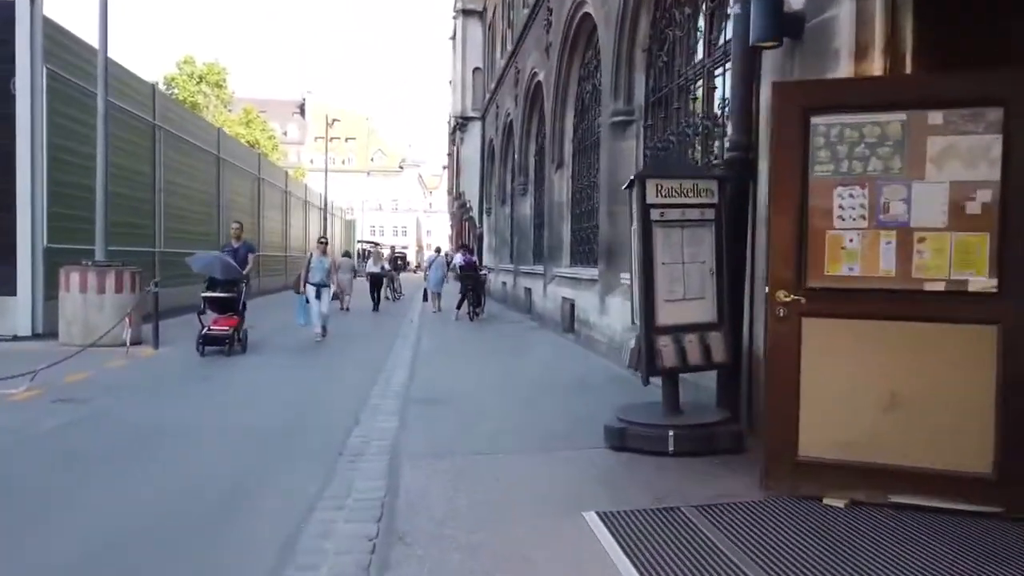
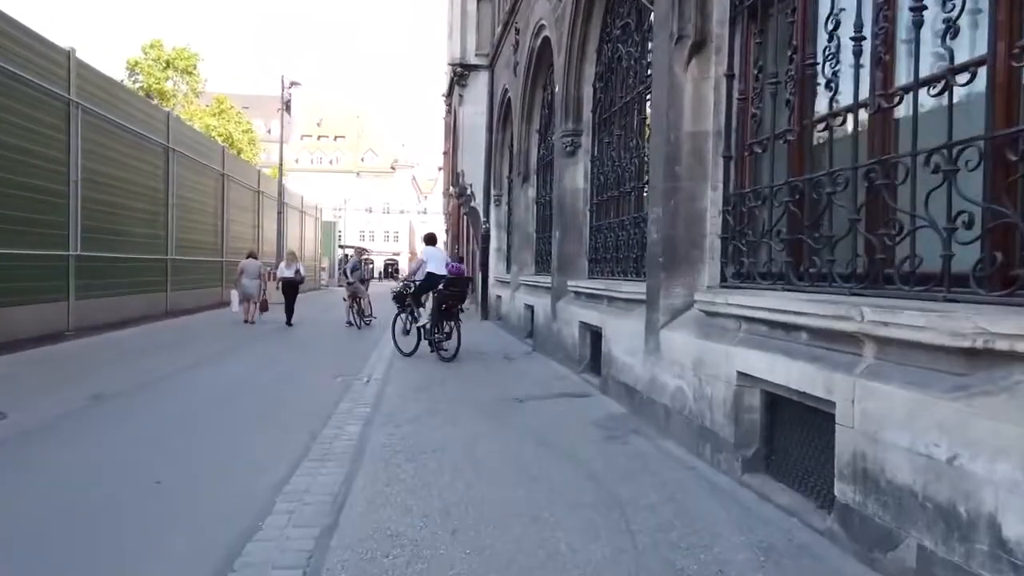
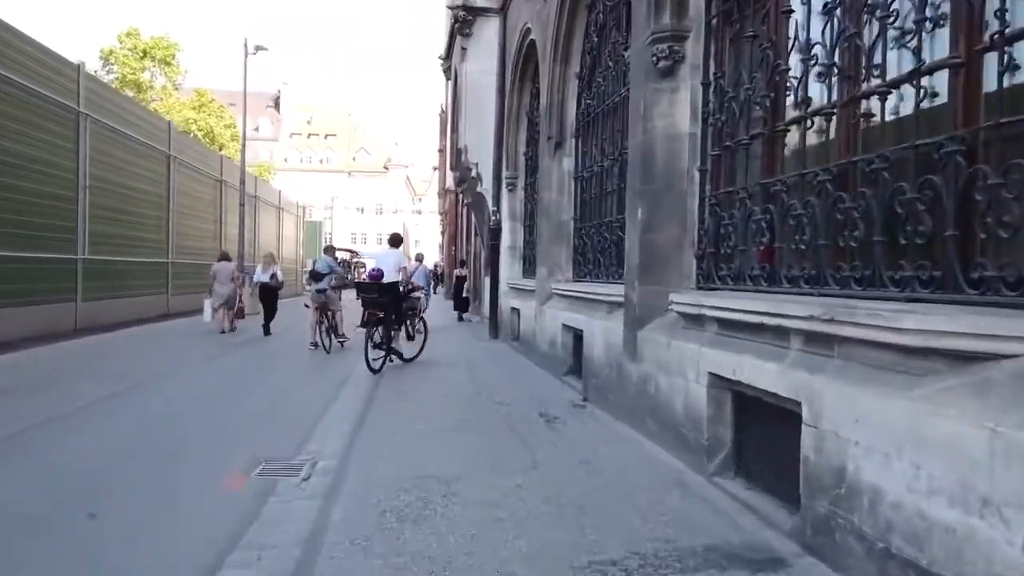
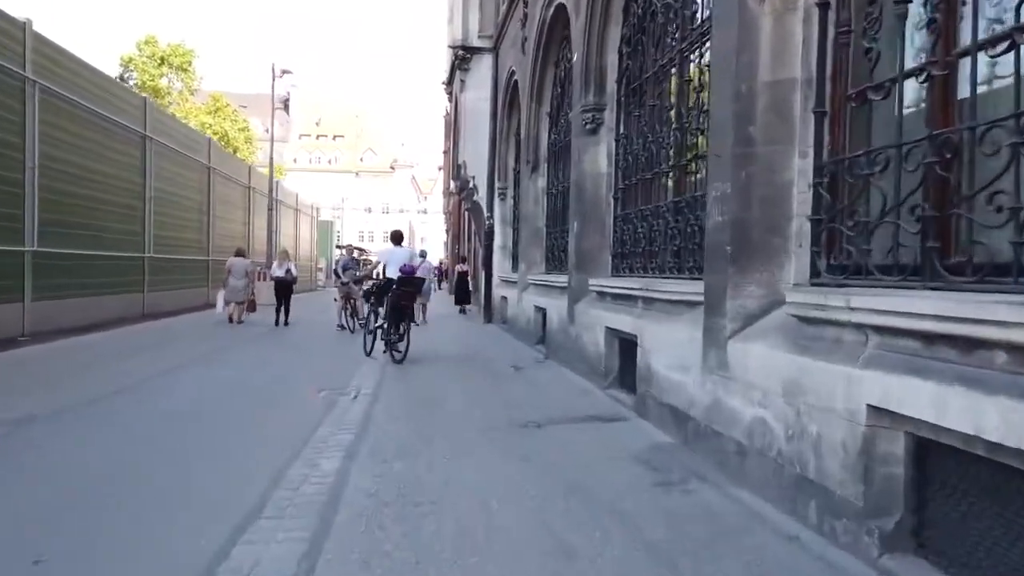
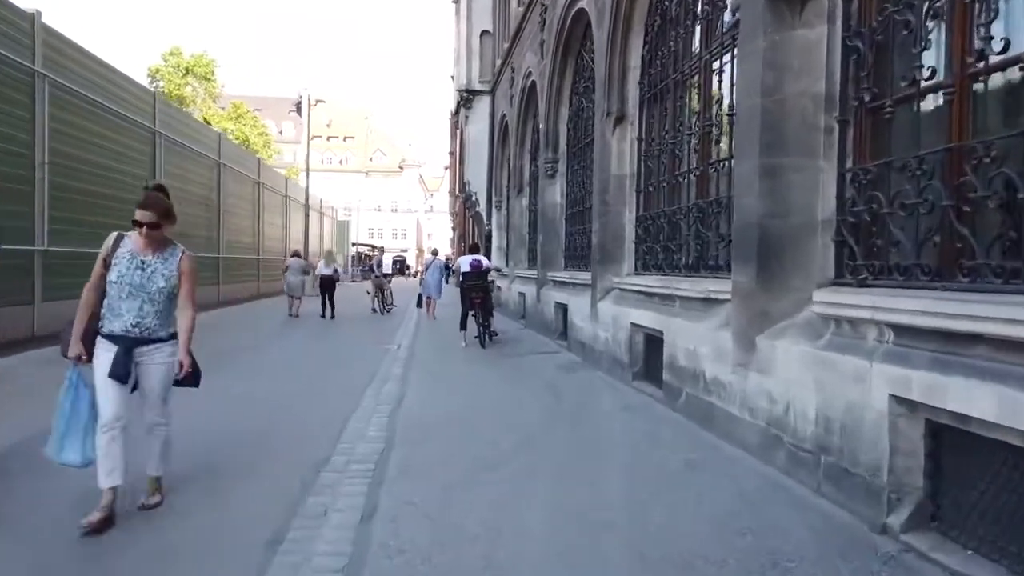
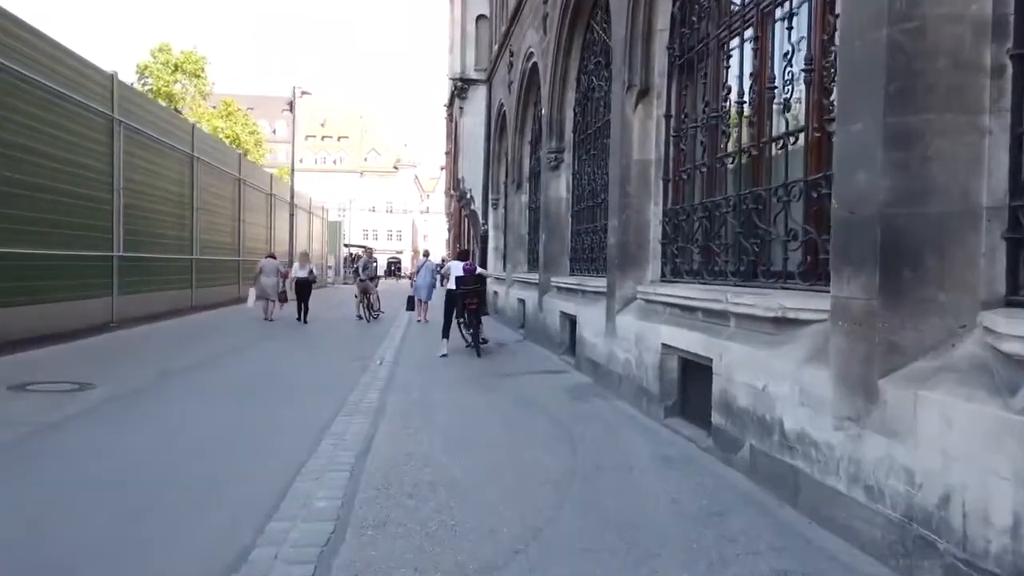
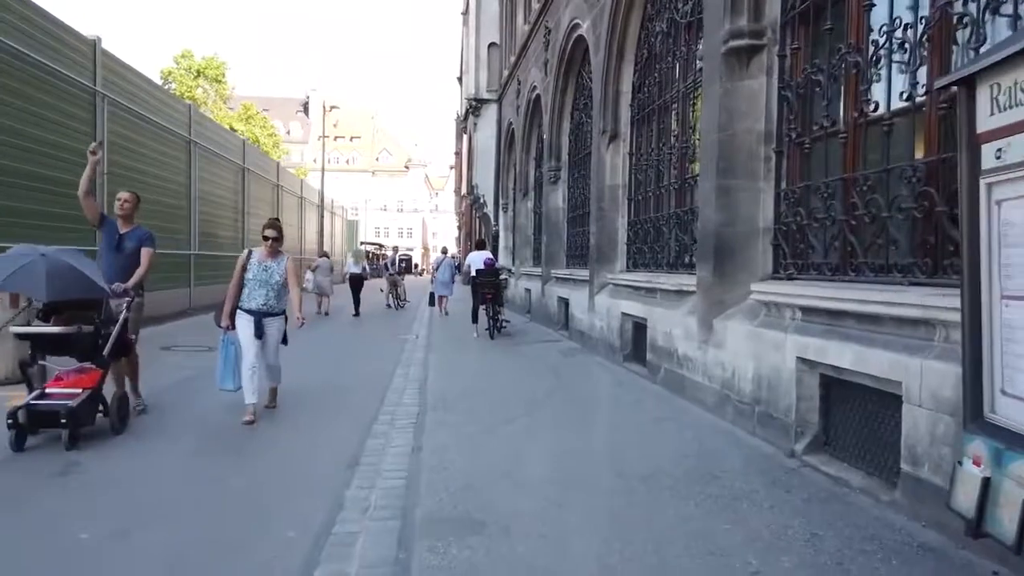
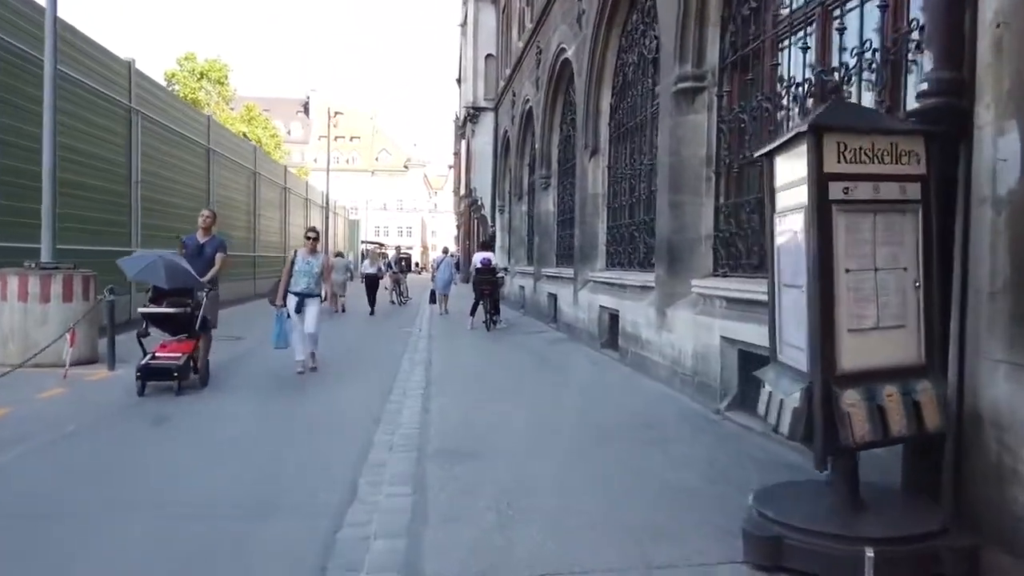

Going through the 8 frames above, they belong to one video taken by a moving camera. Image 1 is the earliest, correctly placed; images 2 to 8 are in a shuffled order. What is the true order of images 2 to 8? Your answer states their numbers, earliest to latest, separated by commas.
8, 7, 5, 6, 2, 4, 3
